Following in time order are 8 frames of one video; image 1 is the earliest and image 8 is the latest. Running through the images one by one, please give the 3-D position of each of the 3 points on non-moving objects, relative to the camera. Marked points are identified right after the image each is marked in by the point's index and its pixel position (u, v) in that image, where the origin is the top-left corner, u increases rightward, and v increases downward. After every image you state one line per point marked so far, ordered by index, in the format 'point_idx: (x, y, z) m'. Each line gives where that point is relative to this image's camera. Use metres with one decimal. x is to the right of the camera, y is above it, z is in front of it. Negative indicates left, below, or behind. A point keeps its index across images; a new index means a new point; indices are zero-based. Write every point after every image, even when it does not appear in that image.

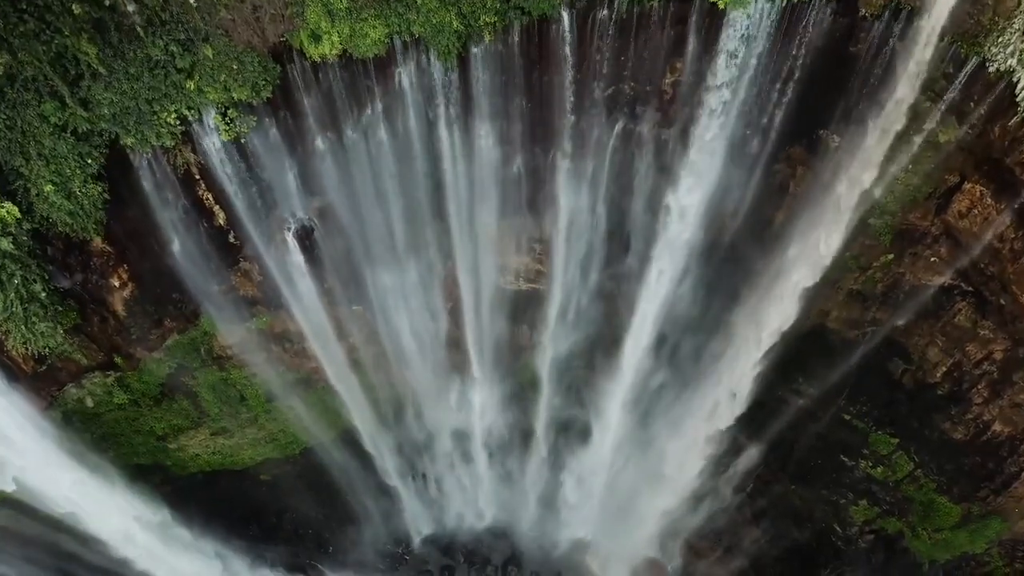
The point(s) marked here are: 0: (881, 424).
0: (+6.1, -2.3, +11.2) m
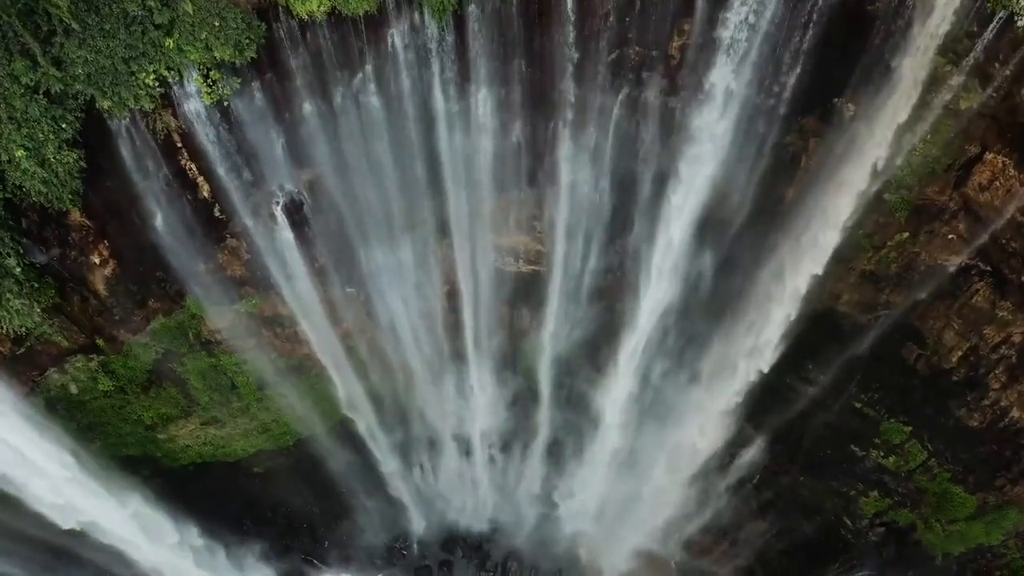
0: (+6.1, -2.0, +10.8) m
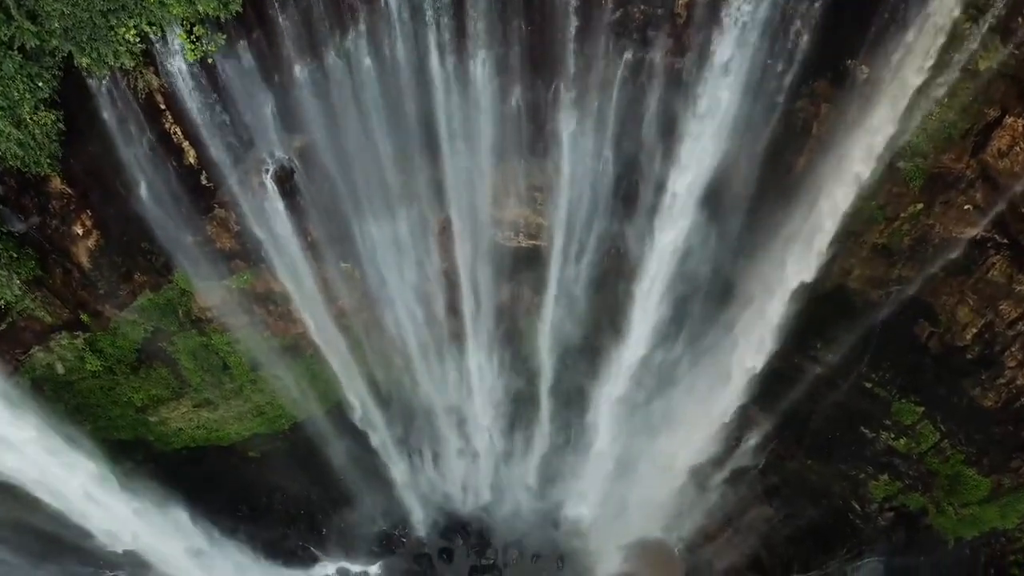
0: (+6.1, -1.6, +10.5) m
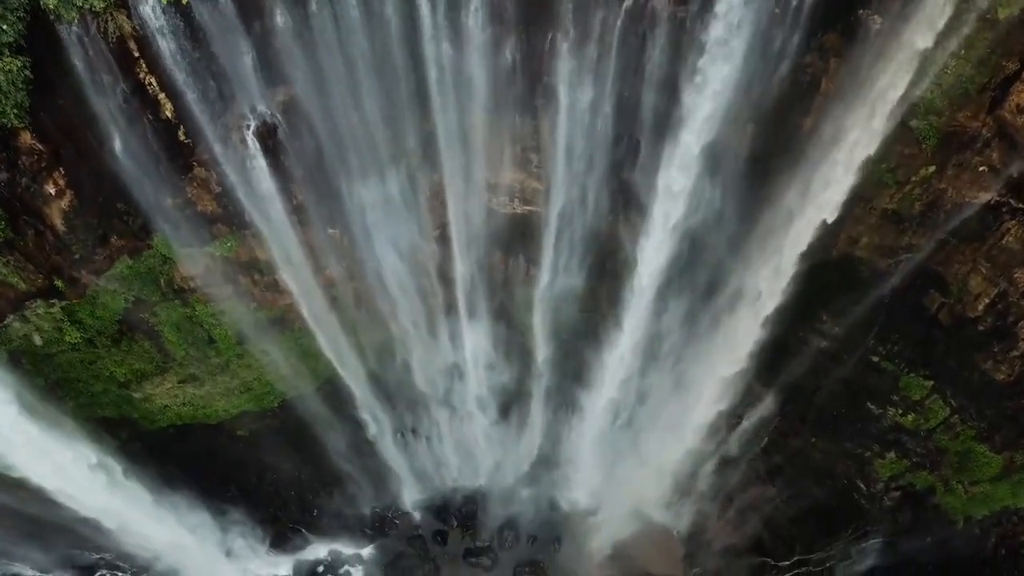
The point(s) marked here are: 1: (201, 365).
0: (+6.0, -1.2, +10.2) m
1: (-4.9, -1.2, +10.7) m
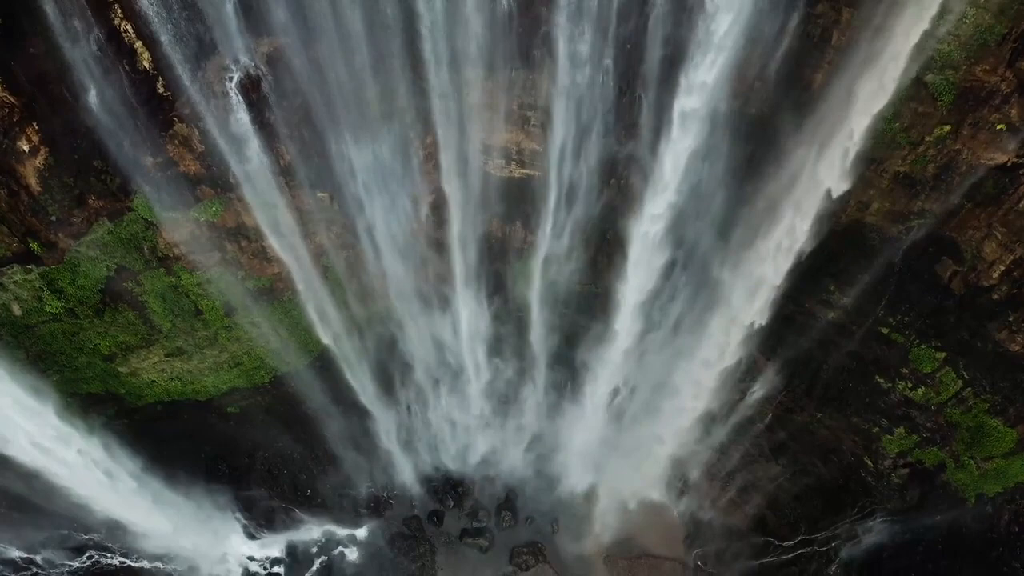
0: (+6.0, -0.7, +9.8) m
1: (-4.9, -0.8, +10.3) m
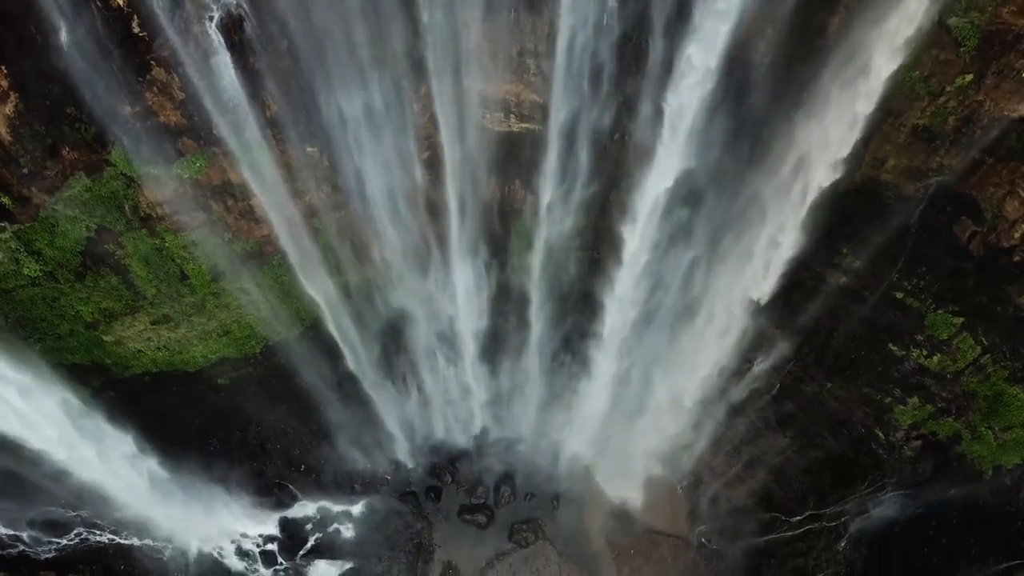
0: (+5.9, -0.2, +9.4) m
1: (-4.9, -0.2, +9.9) m
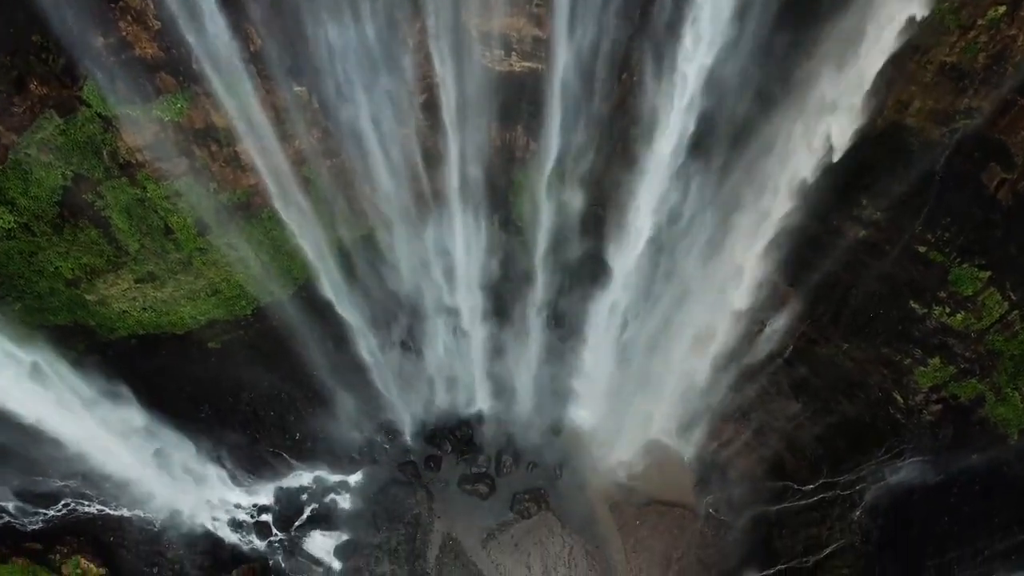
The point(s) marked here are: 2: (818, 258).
0: (+6.0, +0.4, +8.9) m
1: (-4.9, +0.4, +9.5) m
2: (+4.4, +0.4, +9.8) m
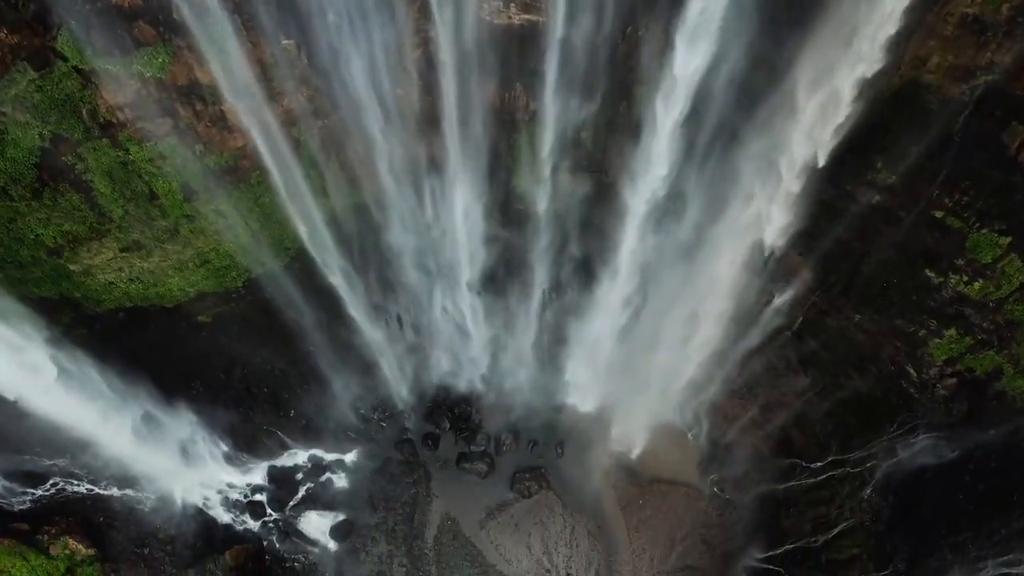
0: (+6.0, +0.9, +8.5) m
1: (-4.9, +0.8, +9.1) m
2: (+4.4, +0.9, +9.4) m
